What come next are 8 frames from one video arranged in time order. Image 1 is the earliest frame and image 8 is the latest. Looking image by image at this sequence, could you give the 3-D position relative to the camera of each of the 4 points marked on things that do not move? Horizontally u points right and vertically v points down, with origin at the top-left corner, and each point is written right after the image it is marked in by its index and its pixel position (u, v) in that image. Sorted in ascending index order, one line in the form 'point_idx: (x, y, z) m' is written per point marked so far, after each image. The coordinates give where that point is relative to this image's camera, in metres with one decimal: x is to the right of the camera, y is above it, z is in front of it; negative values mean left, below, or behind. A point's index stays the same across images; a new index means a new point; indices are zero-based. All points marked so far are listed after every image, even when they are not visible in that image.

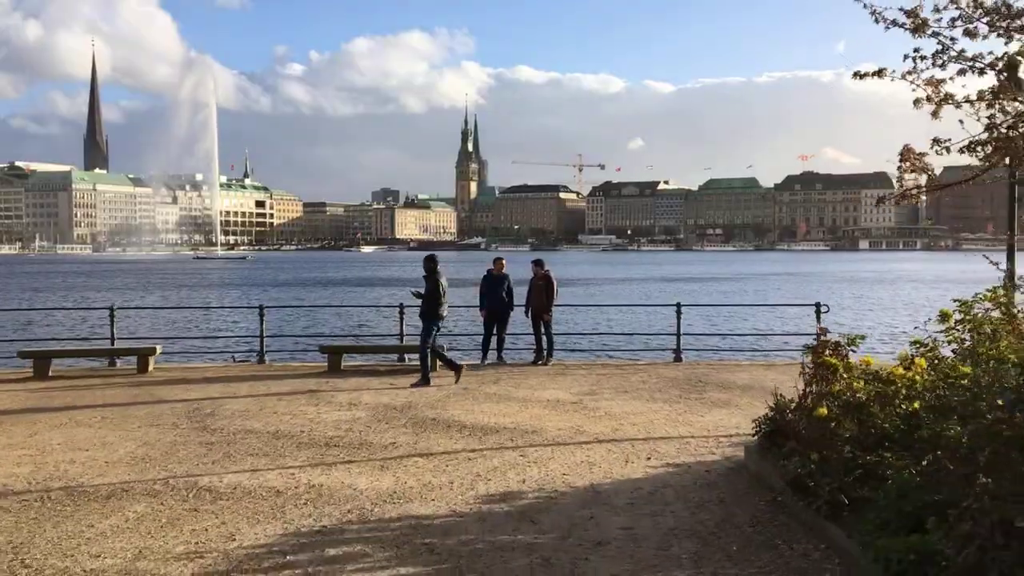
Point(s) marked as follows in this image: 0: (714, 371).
0: (+5.3, -2.2, +12.8) m
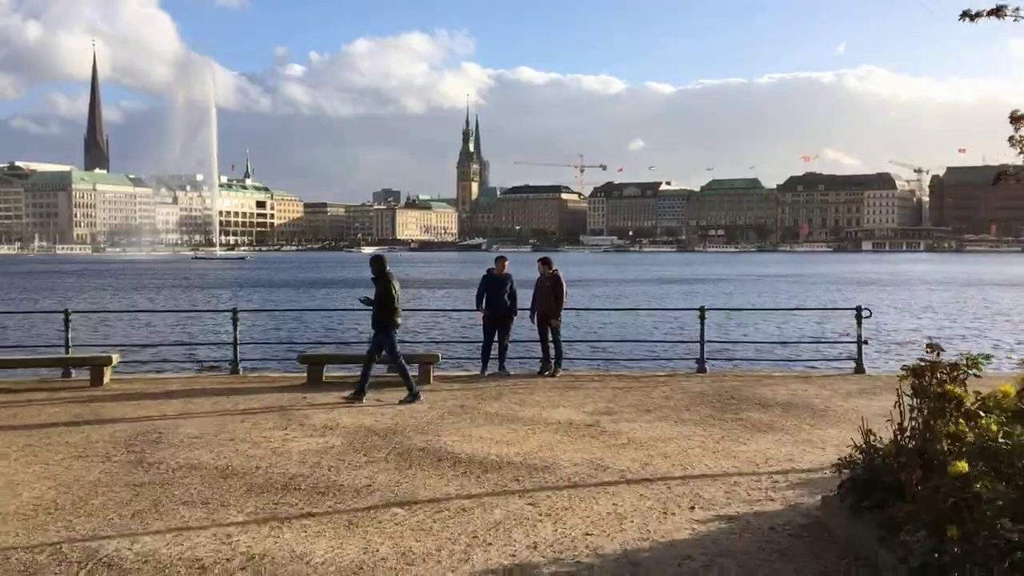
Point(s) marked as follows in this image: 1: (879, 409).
0: (+5.4, -2.3, +11.3) m
1: (+7.2, -2.4, +9.6) m
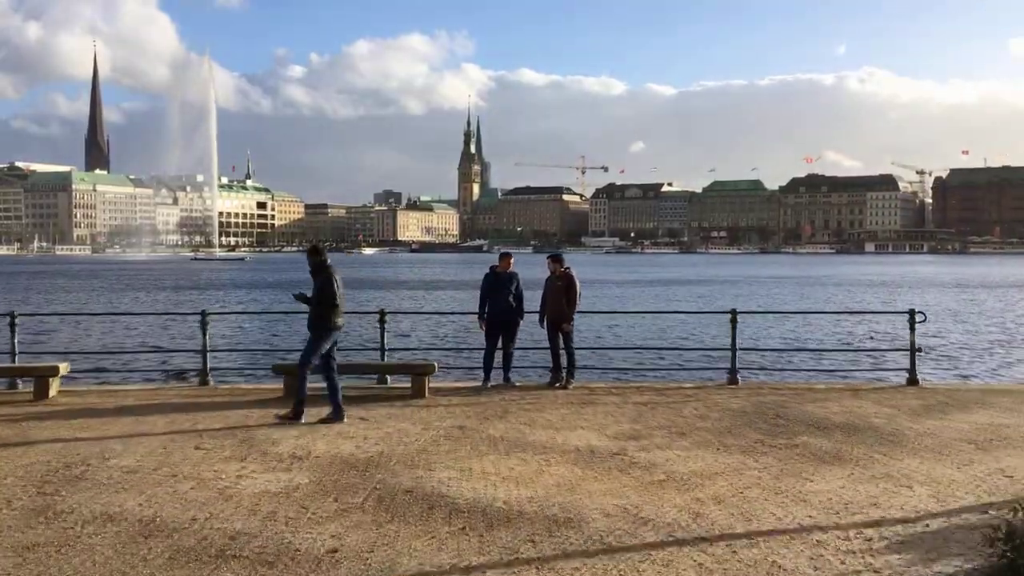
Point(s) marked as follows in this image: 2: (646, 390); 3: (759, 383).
0: (+5.5, -2.3, +9.8) m
1: (+7.3, -2.4, +8.1) m
2: (+2.9, -2.2, +10.7) m
3: (+5.8, -2.2, +11.5) m
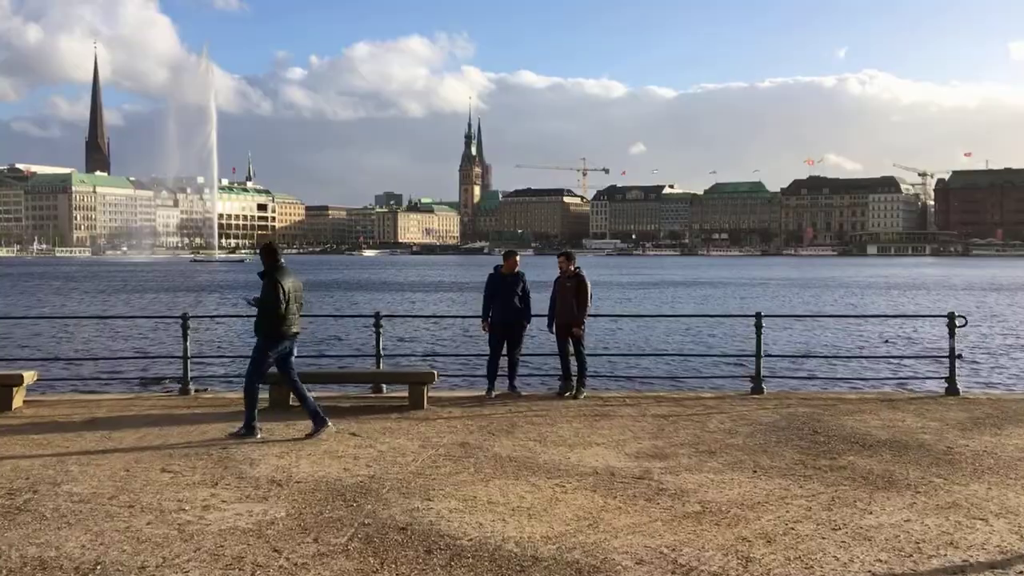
0: (+5.6, -2.3, +8.9) m
1: (+7.4, -2.4, +7.2) m
2: (+3.0, -2.2, +9.8) m
3: (+5.9, -2.3, +10.6) m
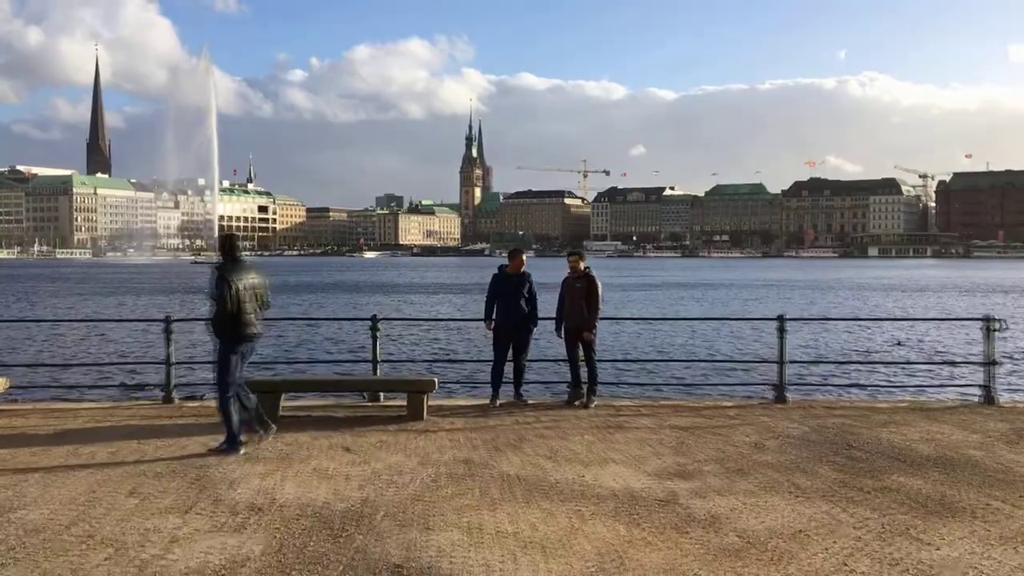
0: (+5.8, -2.3, +8.2) m
1: (+7.6, -2.4, +6.6) m
2: (+3.1, -2.3, +9.1) m
3: (+6.0, -2.3, +9.9) m
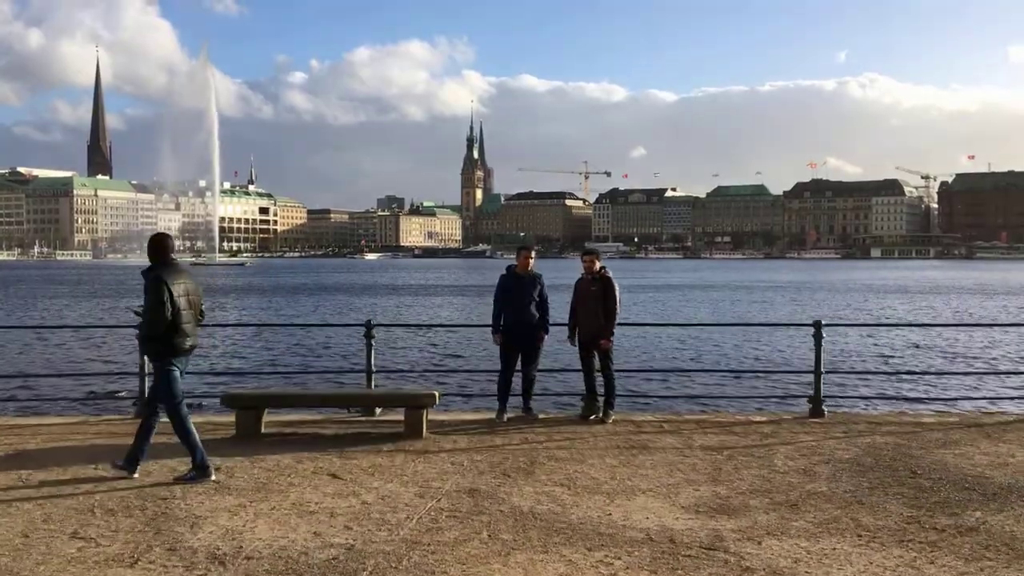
0: (+5.9, -2.3, +7.3) m
1: (+7.7, -2.4, +5.6) m
2: (+3.3, -2.3, +8.2) m
3: (+6.2, -2.3, +9.0) m
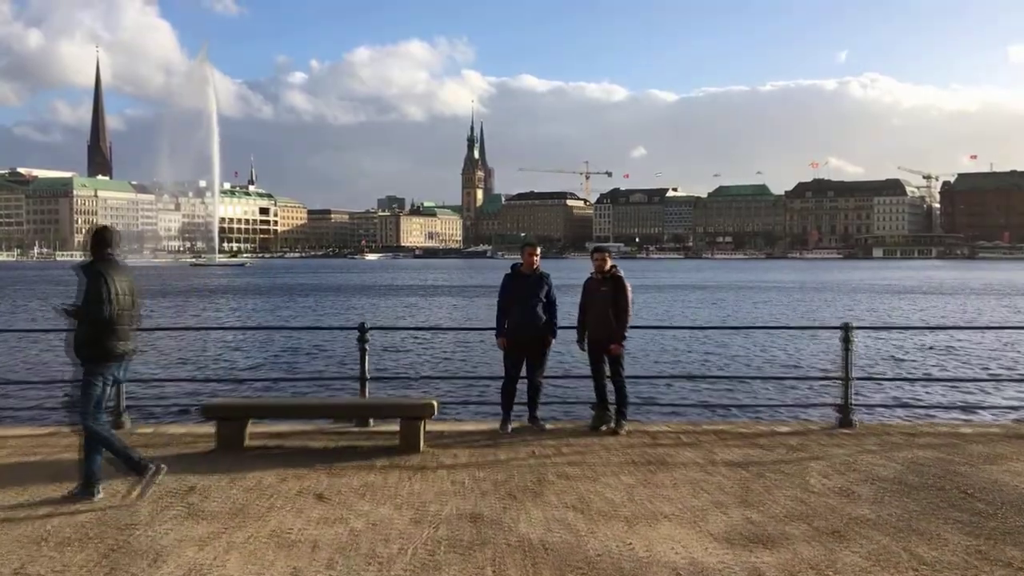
0: (+6.0, -2.3, +6.6) m
1: (+7.8, -2.4, +5.0) m
2: (+3.4, -2.3, +7.6) m
3: (+6.2, -2.3, +8.3) m
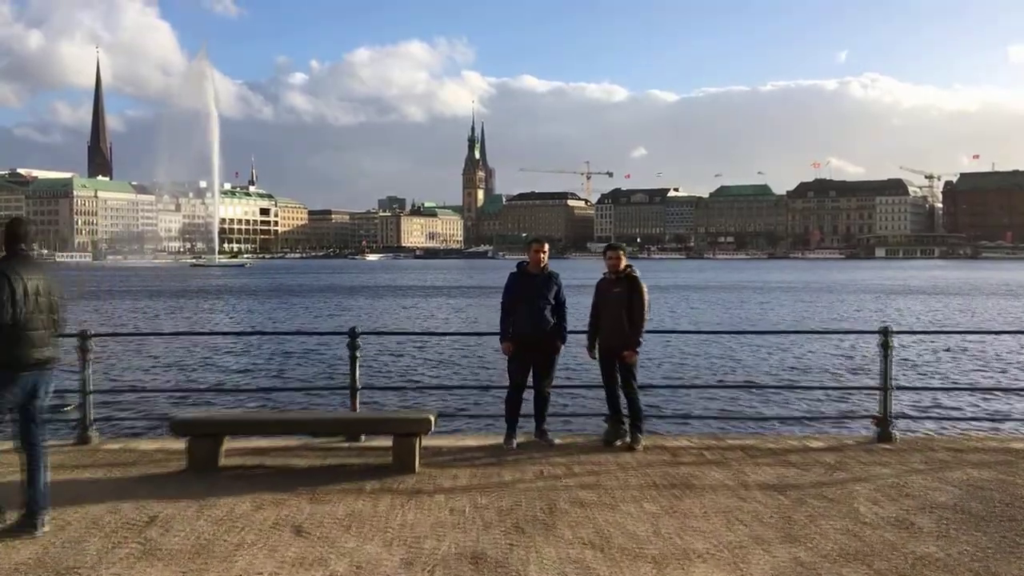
0: (+6.1, -2.3, +5.9) m
1: (+7.8, -2.4, +4.2) m
2: (+3.4, -2.3, +6.8) m
3: (+6.3, -2.3, +7.6) m
